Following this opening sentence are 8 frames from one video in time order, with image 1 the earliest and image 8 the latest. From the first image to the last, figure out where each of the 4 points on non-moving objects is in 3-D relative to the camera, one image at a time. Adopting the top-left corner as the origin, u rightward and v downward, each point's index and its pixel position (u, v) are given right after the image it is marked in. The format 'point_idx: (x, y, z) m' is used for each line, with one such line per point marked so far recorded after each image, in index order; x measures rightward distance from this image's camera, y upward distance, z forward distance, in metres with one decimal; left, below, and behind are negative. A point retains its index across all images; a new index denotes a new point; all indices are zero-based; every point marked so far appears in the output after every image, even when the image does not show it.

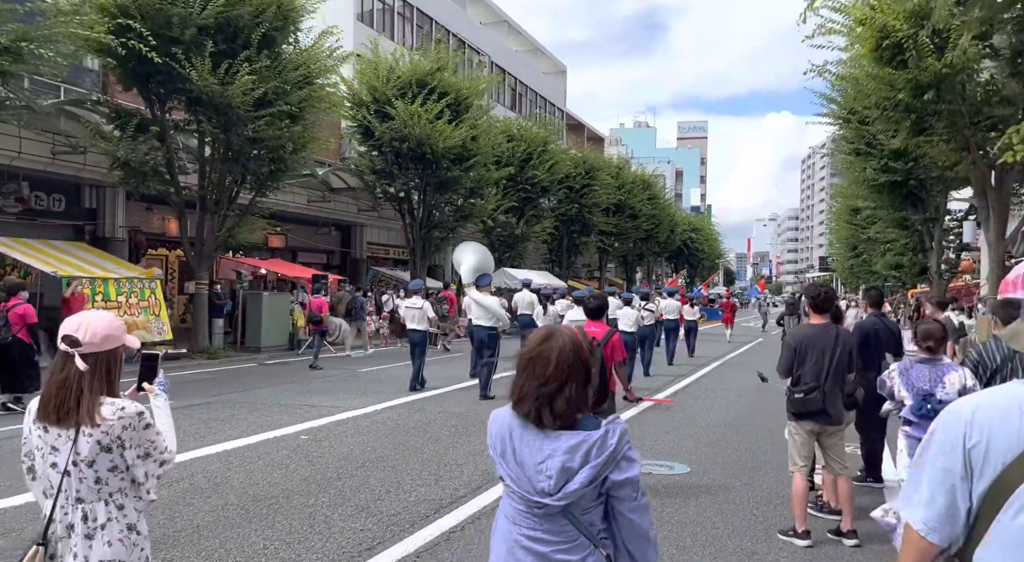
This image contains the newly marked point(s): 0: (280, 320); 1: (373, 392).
0: (-5.1, -0.9, +19.4) m
1: (-1.9, -1.6, +12.4) m
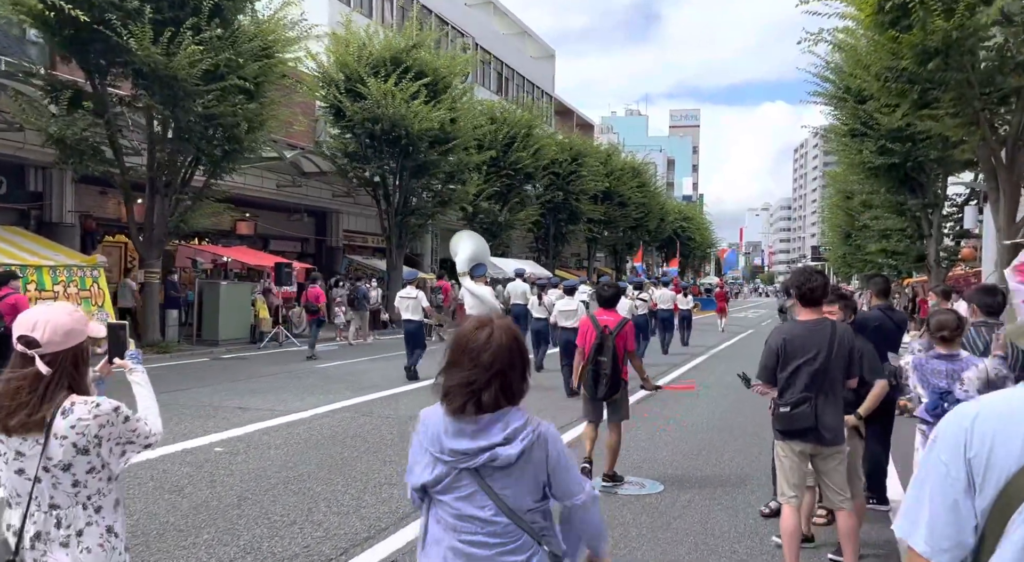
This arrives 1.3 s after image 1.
0: (-5.6, -0.6, +18.3) m
1: (-2.4, -1.4, +11.3) m
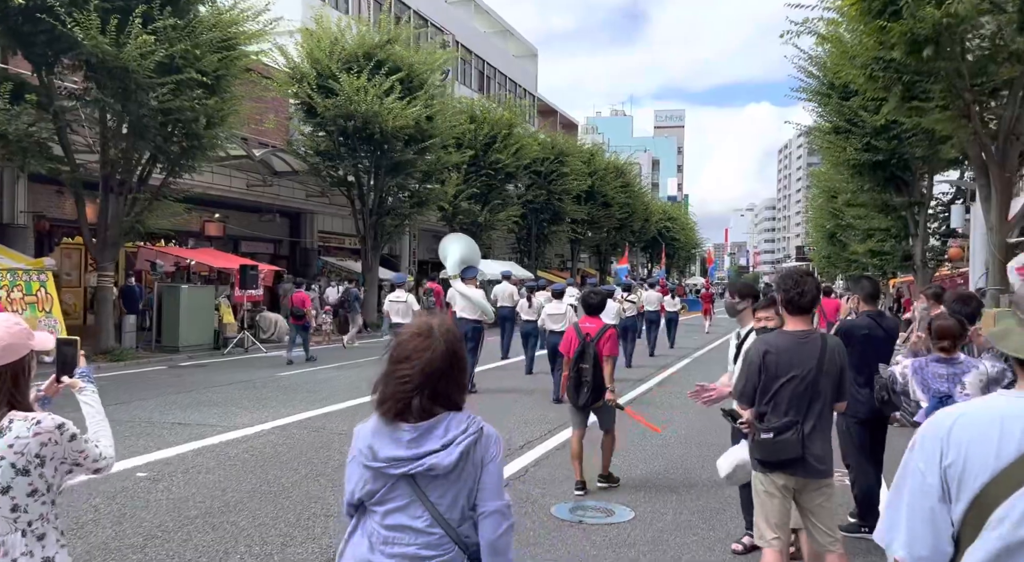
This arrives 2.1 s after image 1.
0: (-6.2, -0.7, +17.5) m
1: (-2.8, -1.5, +10.6) m
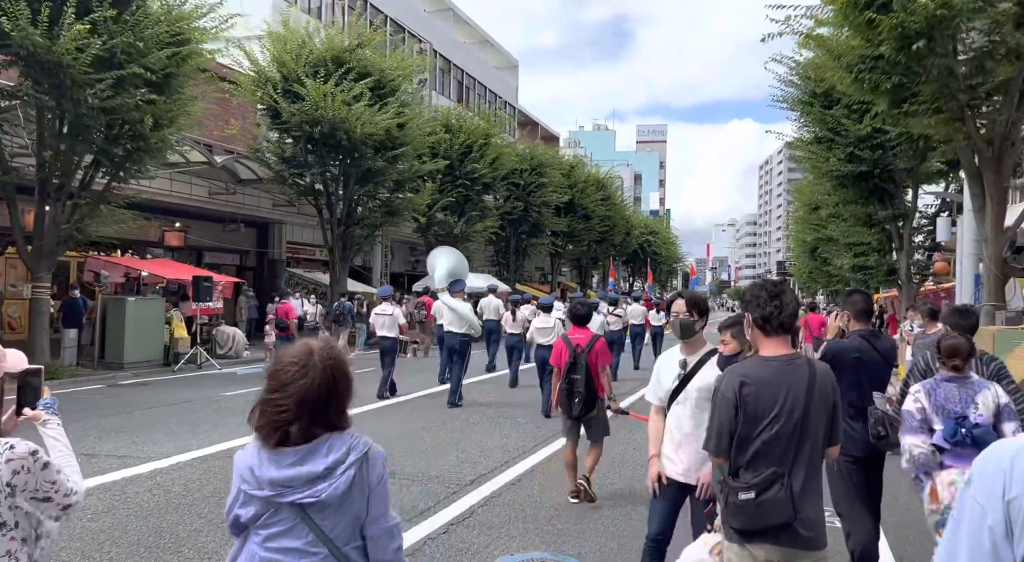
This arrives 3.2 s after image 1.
0: (-6.8, -0.9, +16.4) m
1: (-3.2, -1.6, +9.6) m
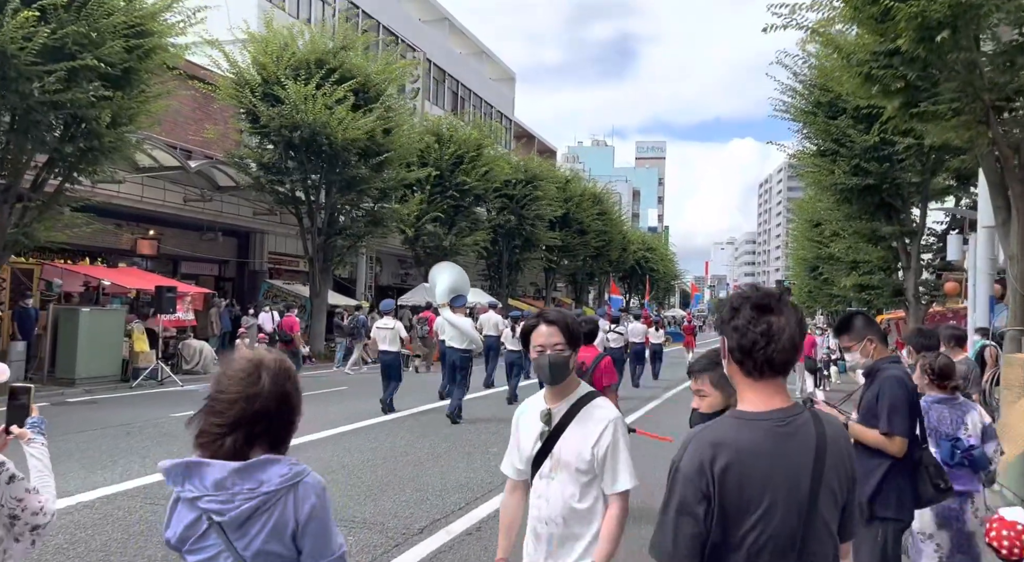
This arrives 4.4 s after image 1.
0: (-7.1, -1.1, +15.4) m
1: (-3.5, -1.7, +8.5) m
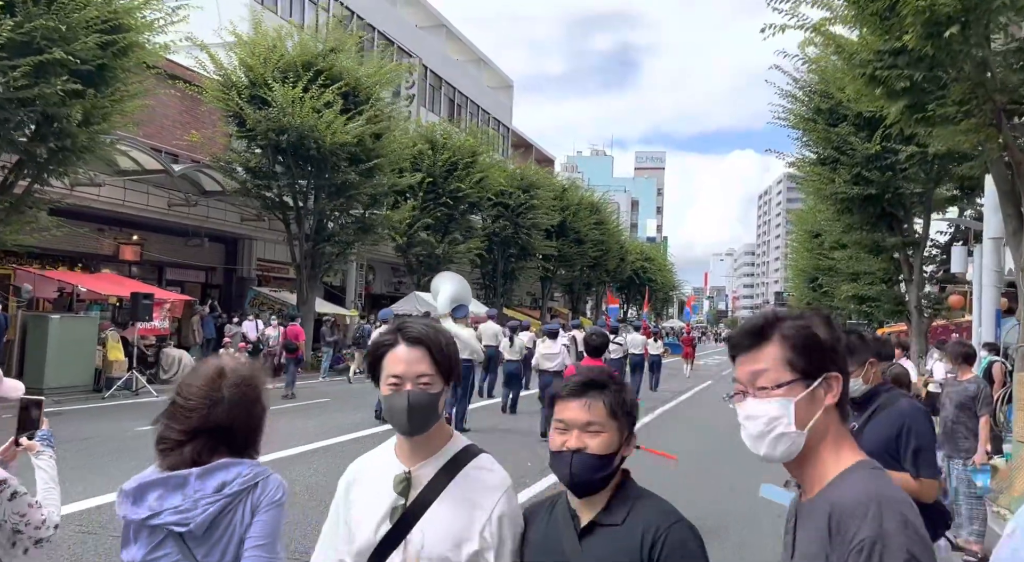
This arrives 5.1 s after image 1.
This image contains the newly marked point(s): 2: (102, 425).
0: (-7.3, -1.2, +14.8) m
1: (-3.7, -1.7, +7.9) m
2: (-5.5, -1.9, +11.8) m
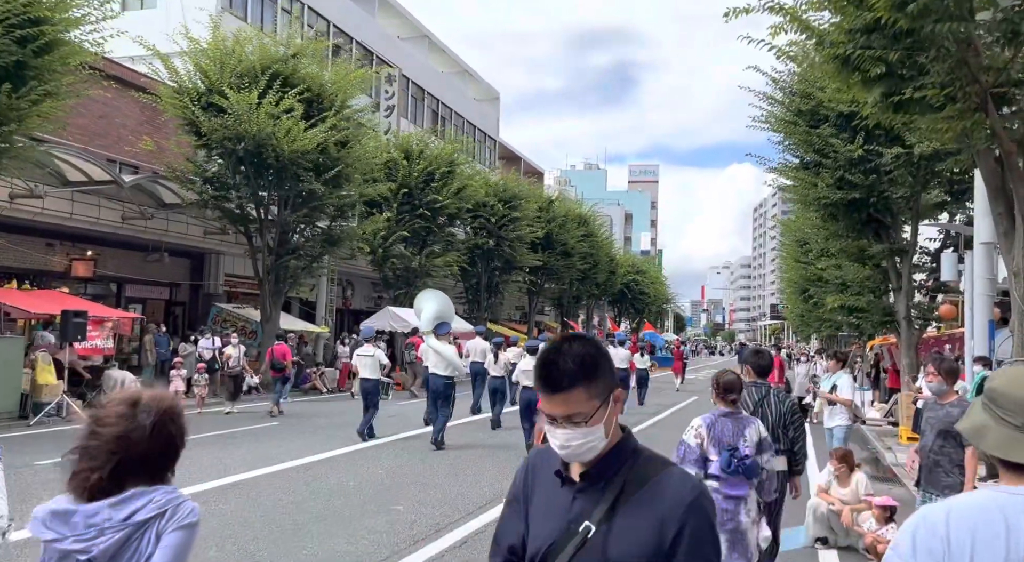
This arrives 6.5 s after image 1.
0: (-7.9, -1.5, +13.7) m
1: (-4.4, -1.9, +6.9) m
2: (-6.1, -2.1, +10.7) m
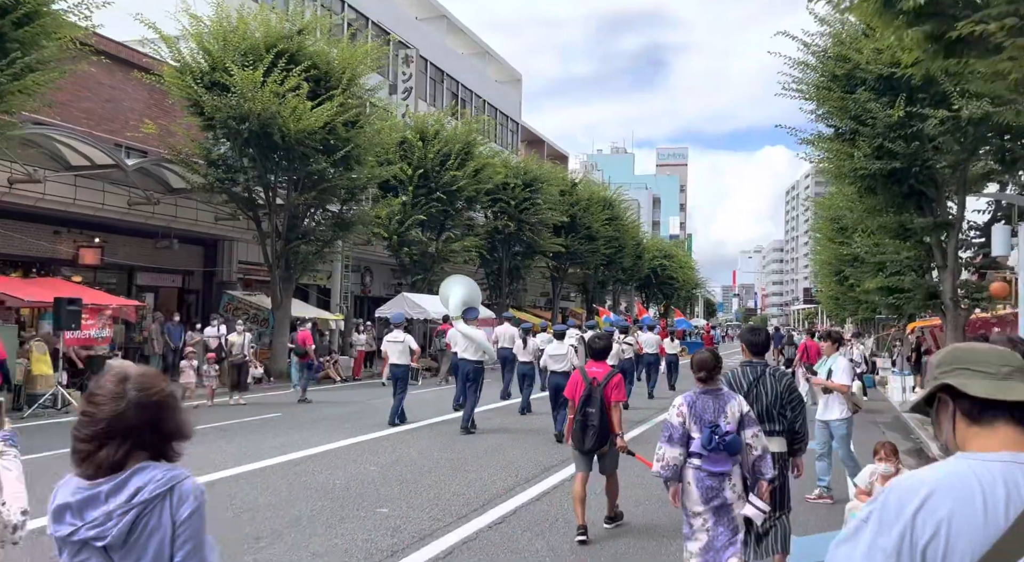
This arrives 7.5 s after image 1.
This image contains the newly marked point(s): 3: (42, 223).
0: (-7.7, -1.3, +13.1) m
1: (-4.4, -1.7, +6.1) m
2: (-6.0, -1.9, +10.0) m
3: (-10.3, +1.3, +19.3) m
